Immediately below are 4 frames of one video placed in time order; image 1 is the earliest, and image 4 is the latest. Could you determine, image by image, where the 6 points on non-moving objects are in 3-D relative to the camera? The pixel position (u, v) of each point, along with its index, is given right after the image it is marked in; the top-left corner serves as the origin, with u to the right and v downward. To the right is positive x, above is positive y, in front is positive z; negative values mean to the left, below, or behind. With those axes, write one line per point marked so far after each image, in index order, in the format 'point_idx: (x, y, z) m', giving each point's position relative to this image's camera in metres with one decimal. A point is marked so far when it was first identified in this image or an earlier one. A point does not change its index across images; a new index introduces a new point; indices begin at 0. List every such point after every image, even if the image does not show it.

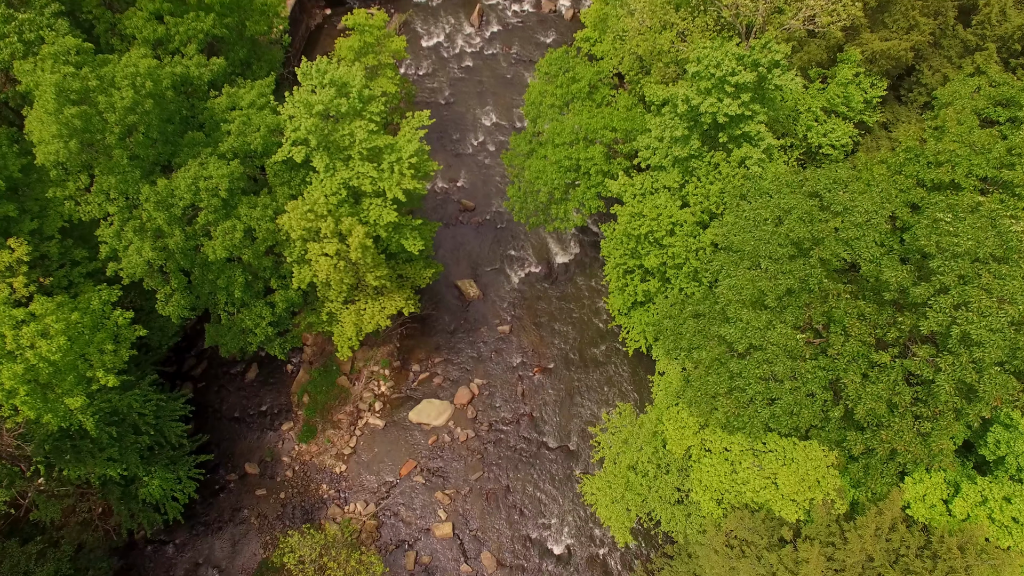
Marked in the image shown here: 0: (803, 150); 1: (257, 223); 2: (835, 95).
0: (+6.9, +3.2, +17.6) m
1: (-6.2, +1.6, +18.0) m
2: (+7.5, +4.4, +17.1) m
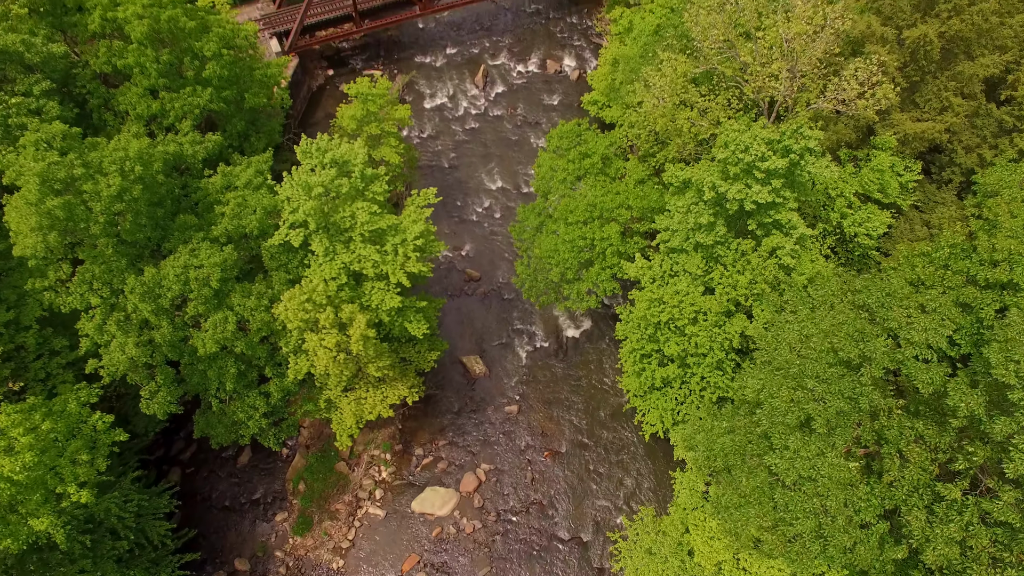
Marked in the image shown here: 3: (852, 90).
0: (+7.2, +1.1, +16.5) m
1: (-5.9, -0.6, +16.8) m
2: (+7.8, +2.3, +16.1) m
3: (+7.1, +4.0, +15.4) m
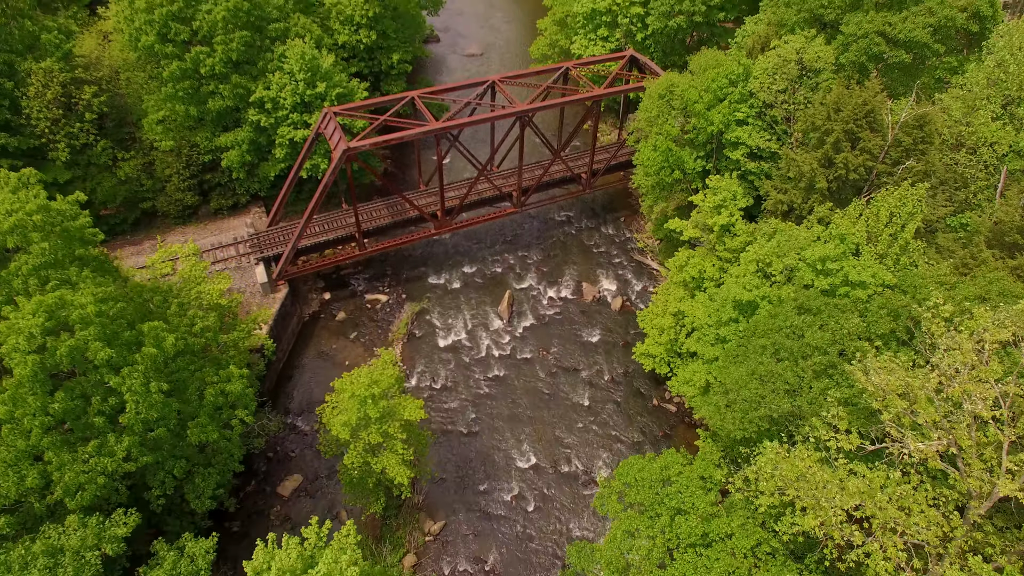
0: (+8.3, -6.3, +9.4) m
1: (-4.8, -7.9, +9.4) m
2: (+9.0, -5.1, +9.2) m
3: (+8.3, -3.3, +8.8) m
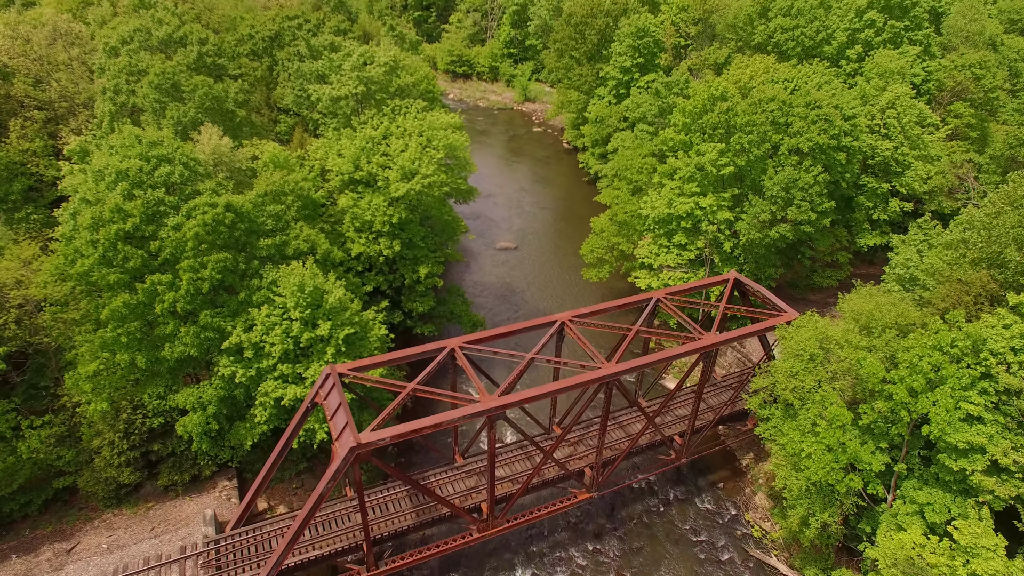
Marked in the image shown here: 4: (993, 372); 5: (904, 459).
0: (+10.3, -11.2, -1.7) m
1: (-2.8, -12.6, -1.9) m
2: (+11.0, -9.9, -1.6) m
3: (+10.3, -8.1, -1.6) m
4: (+10.1, -1.8, +15.6) m
5: (+9.4, -4.1, +17.3) m
